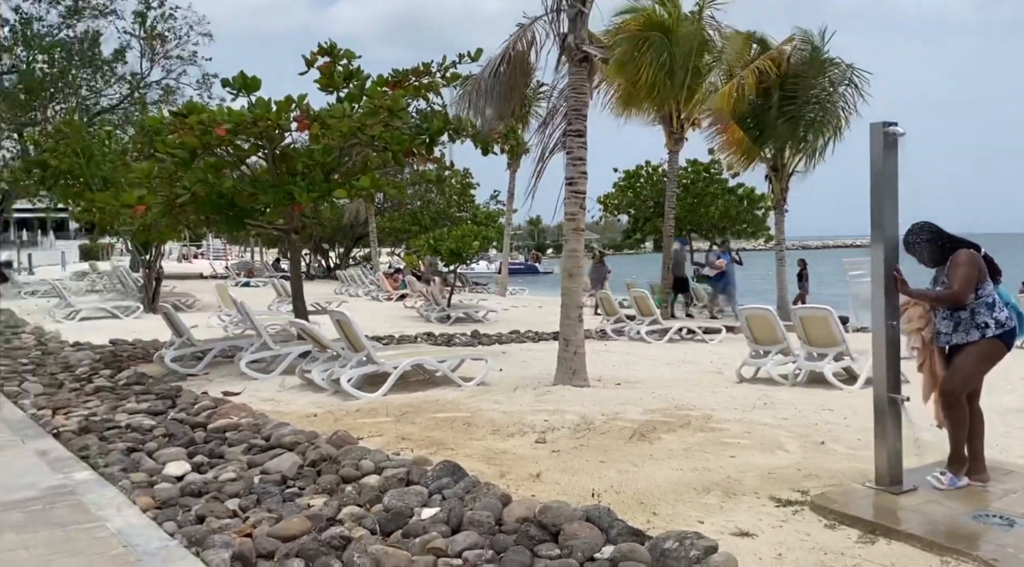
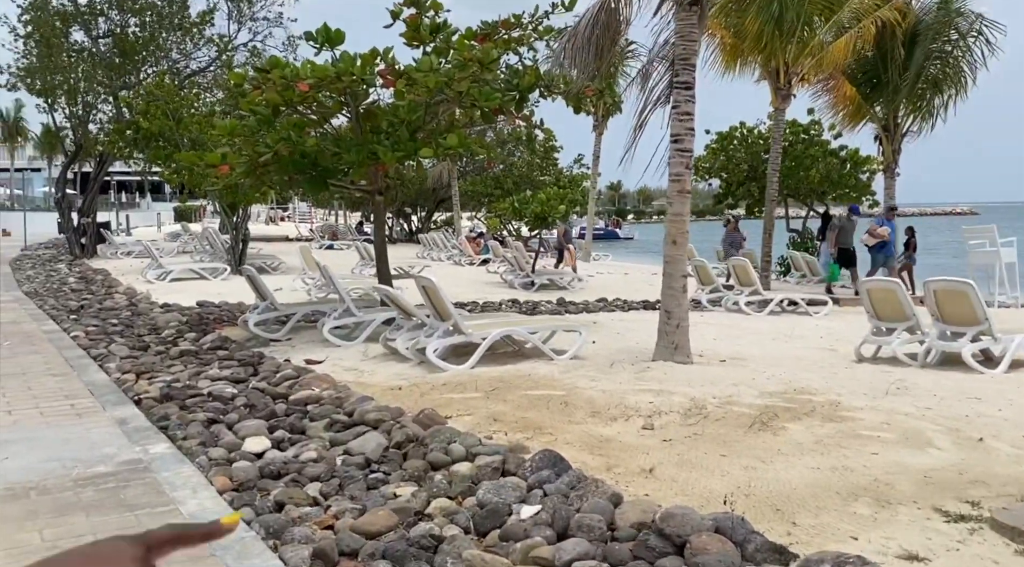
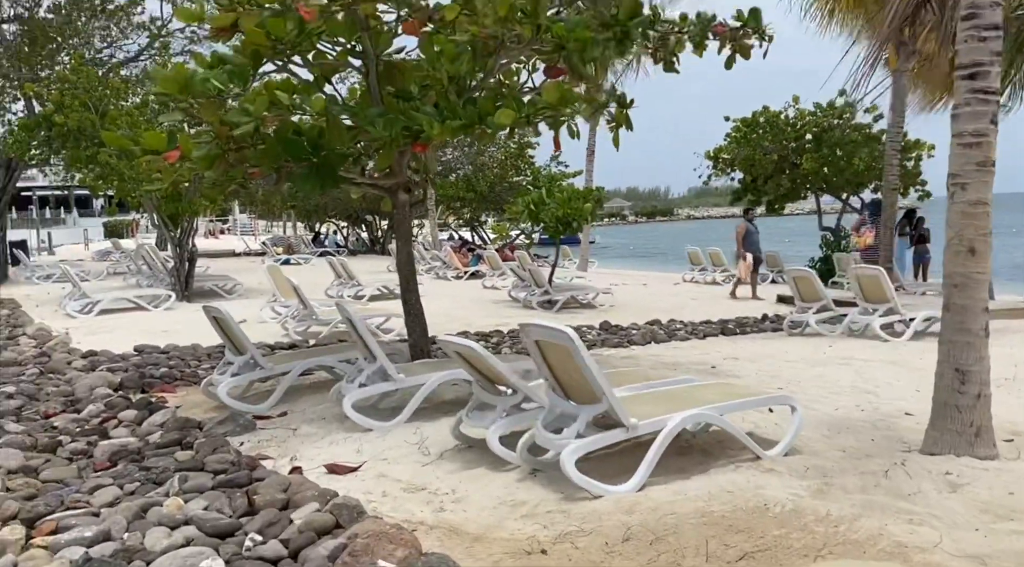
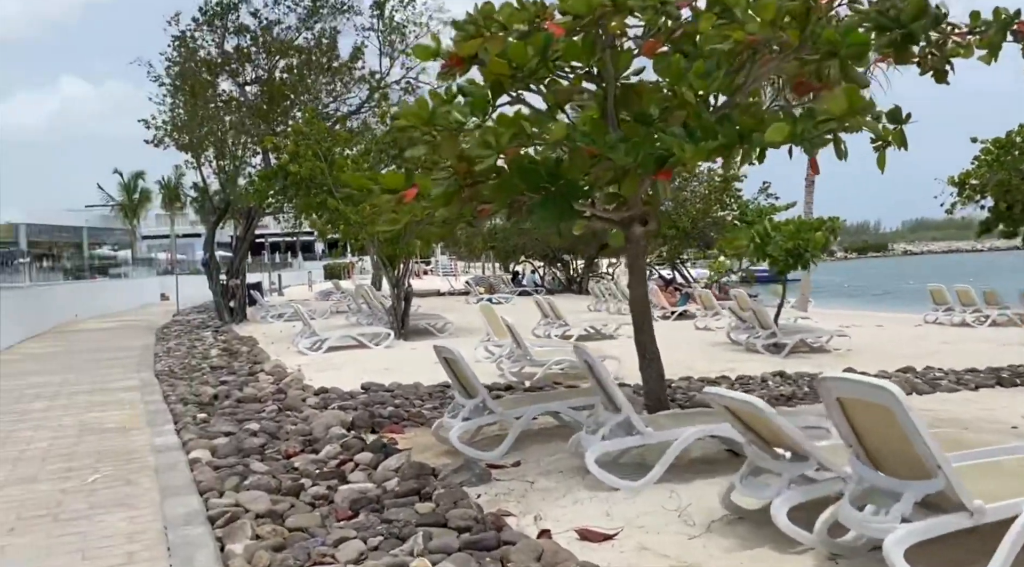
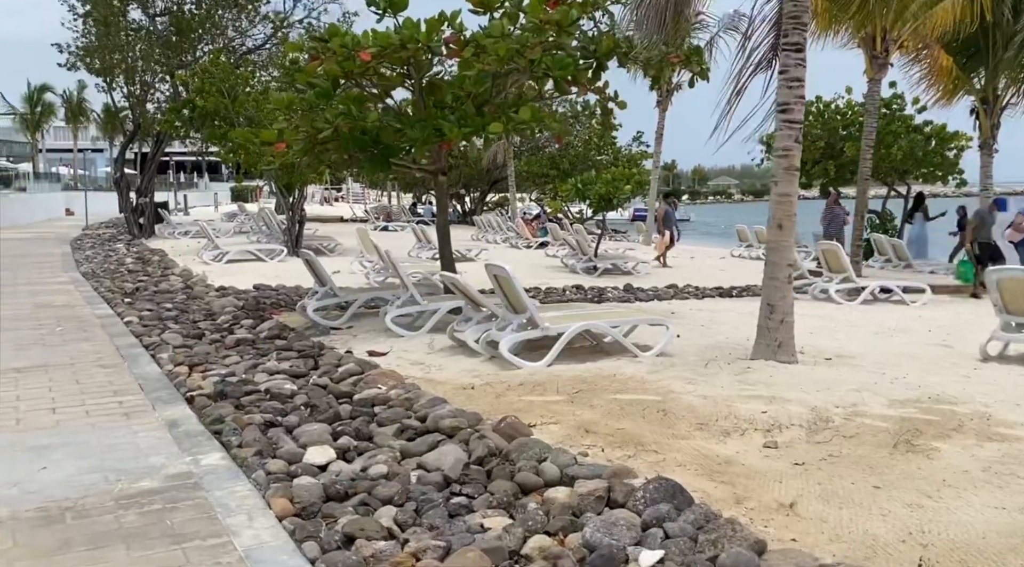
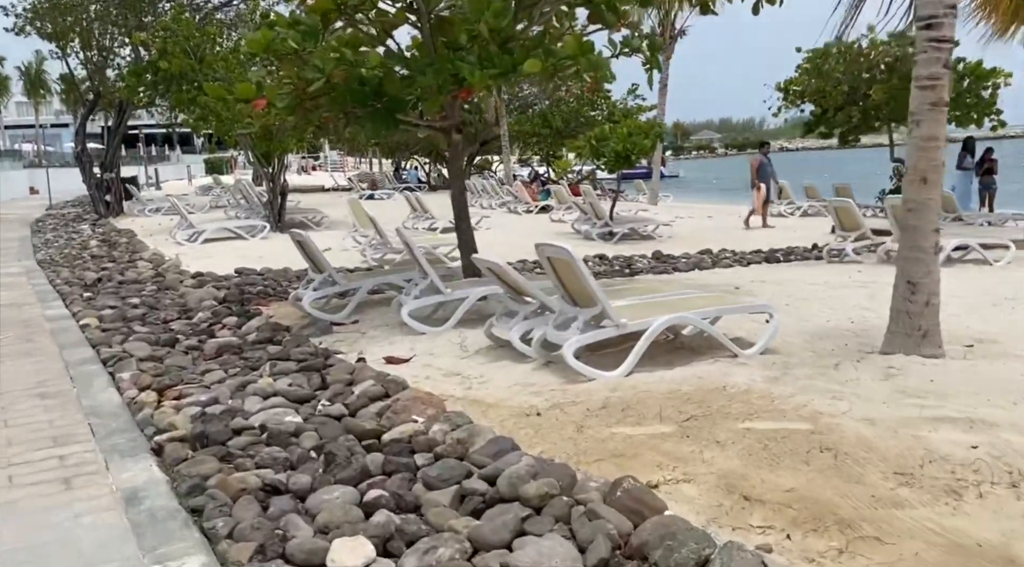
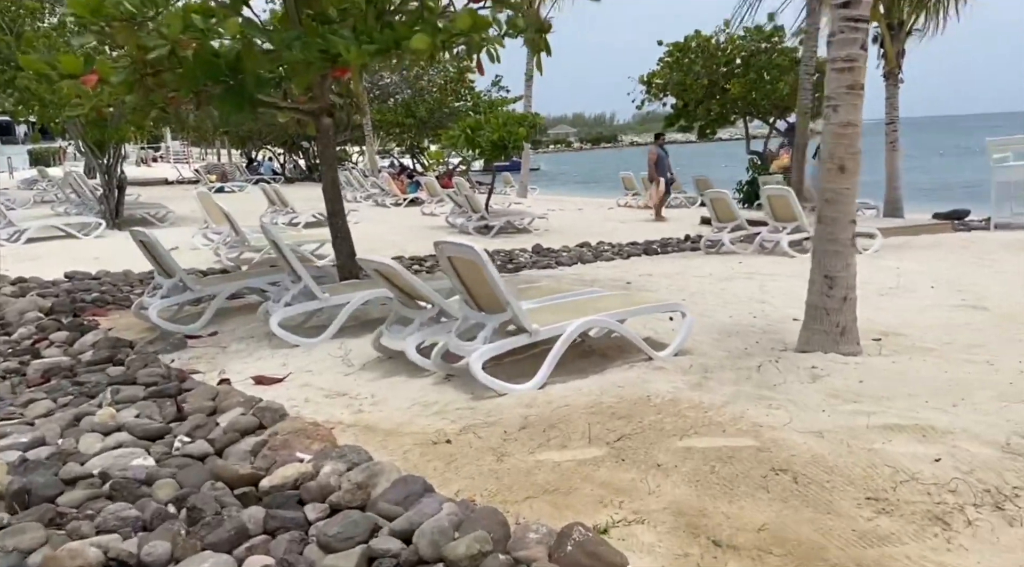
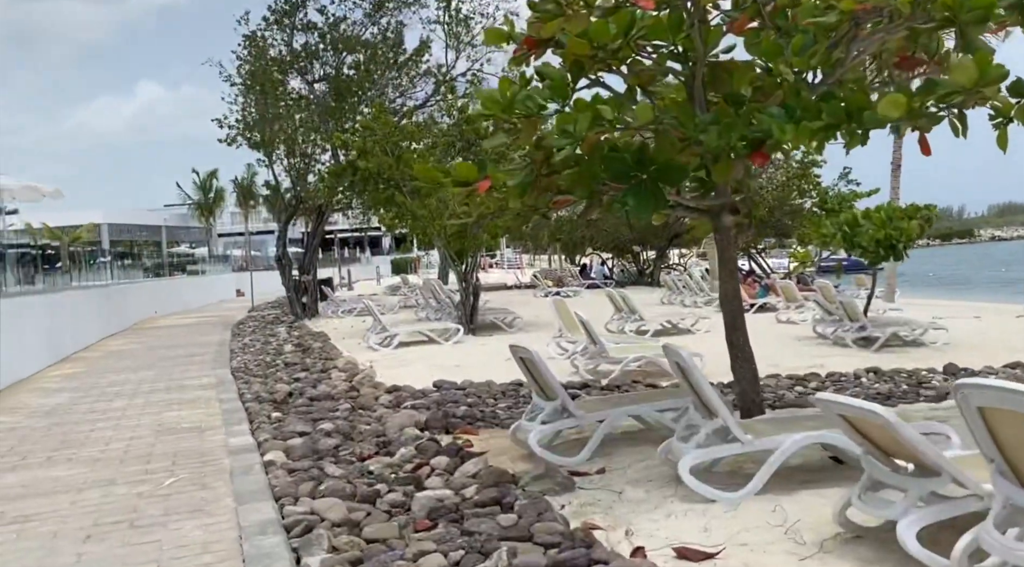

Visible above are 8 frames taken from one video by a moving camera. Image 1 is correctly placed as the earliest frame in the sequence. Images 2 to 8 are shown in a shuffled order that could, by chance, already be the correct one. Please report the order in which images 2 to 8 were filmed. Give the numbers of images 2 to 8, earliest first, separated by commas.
2, 5, 6, 7, 3, 4, 8
